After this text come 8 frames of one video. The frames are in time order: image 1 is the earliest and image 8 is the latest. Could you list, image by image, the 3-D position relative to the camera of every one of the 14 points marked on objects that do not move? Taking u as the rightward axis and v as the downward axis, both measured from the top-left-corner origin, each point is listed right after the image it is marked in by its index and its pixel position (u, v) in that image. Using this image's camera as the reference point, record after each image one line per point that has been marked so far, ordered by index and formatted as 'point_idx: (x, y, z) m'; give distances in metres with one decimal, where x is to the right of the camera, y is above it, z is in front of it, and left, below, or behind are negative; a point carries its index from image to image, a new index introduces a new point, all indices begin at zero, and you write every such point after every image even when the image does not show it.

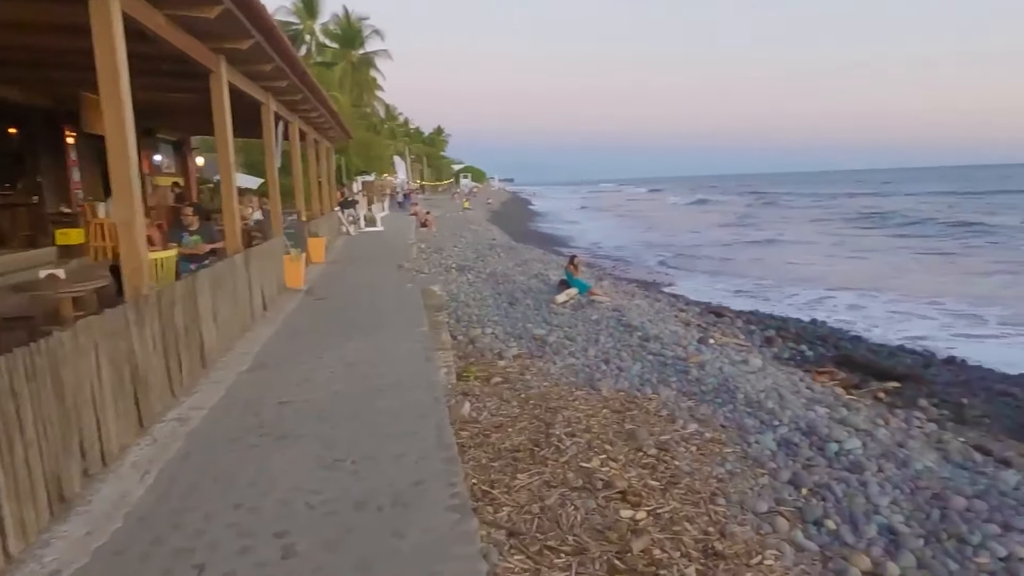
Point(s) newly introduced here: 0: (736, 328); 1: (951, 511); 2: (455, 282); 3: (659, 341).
0: (+3.7, -0.7, +11.1) m
1: (+2.8, -1.4, +4.2) m
2: (-1.1, +0.1, +12.6) m
3: (+1.9, -0.7, +8.8) m
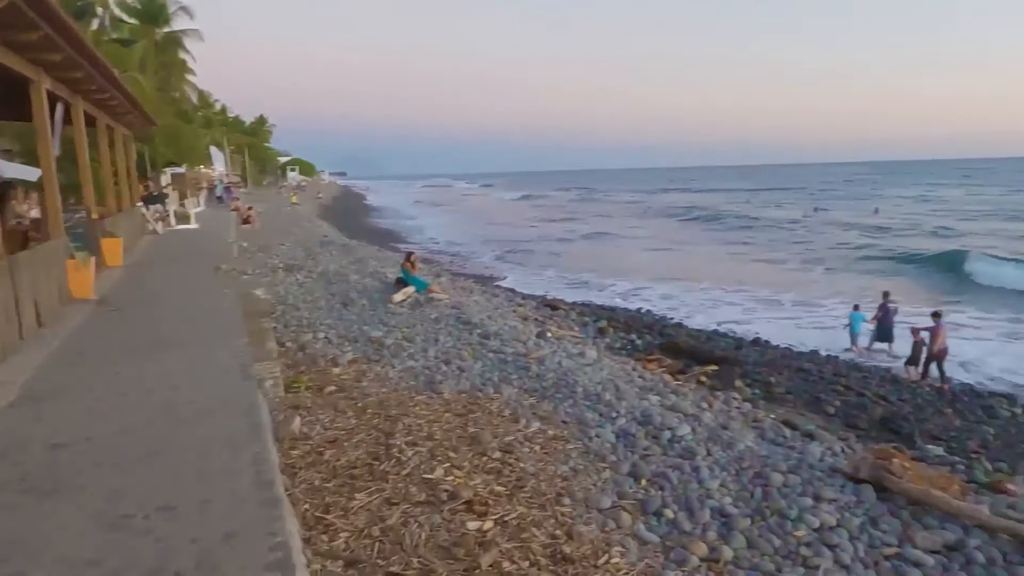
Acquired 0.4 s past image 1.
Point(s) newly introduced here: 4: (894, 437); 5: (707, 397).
0: (+1.0, -0.6, +11.5) m
1: (+1.8, -1.4, +4.6) m
2: (-4.0, +0.1, +11.8) m
3: (-0.2, -0.6, +8.8) m
4: (+3.7, -1.4, +6.4) m
5: (+2.1, -1.2, +7.1) m
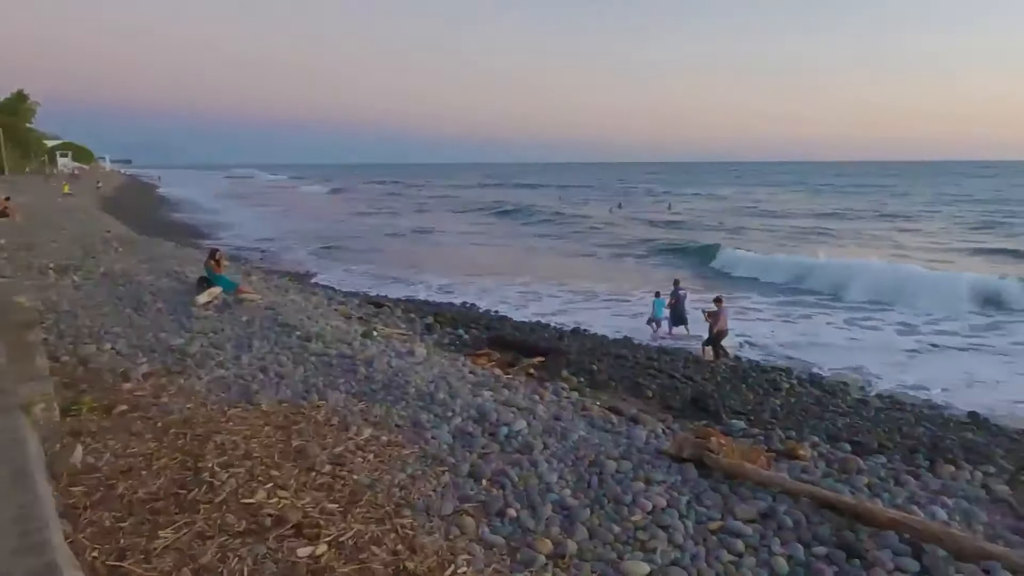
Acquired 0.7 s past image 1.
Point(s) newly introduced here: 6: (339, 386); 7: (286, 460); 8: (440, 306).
0: (-1.9, -0.5, +11.2) m
1: (+0.7, -1.3, +4.7) m
2: (-6.9, 0.0, +10.1) m
3: (-2.4, -0.6, +8.2) m
4: (+2.0, -1.3, +7.0) m
5: (+0.3, -1.1, +7.2) m
6: (-1.7, -1.0, +6.5) m
7: (-1.7, -1.3, +4.9) m
8: (-1.4, -0.4, +13.3) m
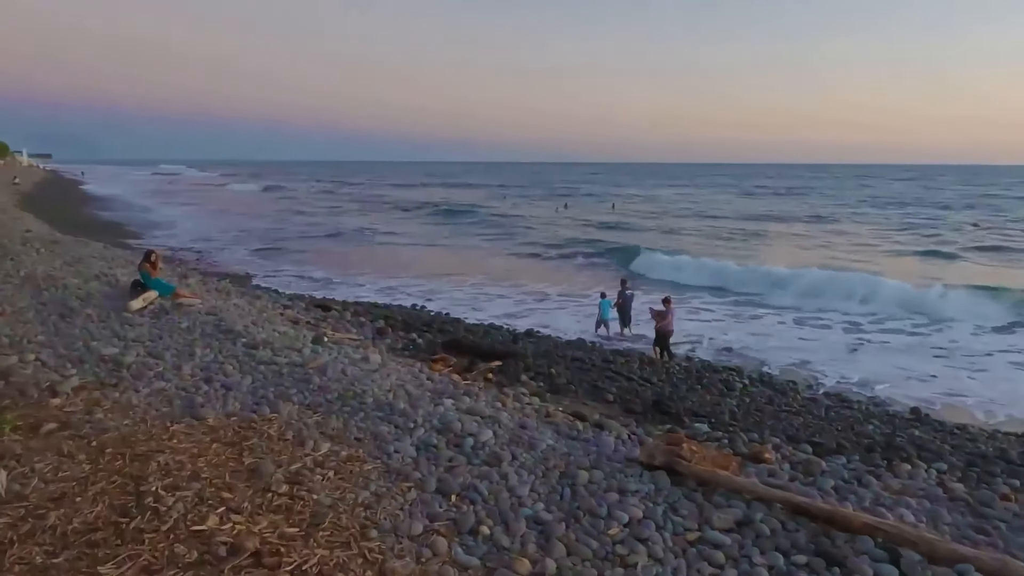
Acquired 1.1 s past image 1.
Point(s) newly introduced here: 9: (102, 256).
0: (-2.7, -0.6, +10.8) m
1: (+0.5, -1.4, +4.6) m
2: (-7.5, -0.1, +9.3) m
3: (-2.9, -0.7, +7.8) m
4: (+1.6, -1.4, +6.9) m
5: (-0.1, -1.1, +7.0) m
6: (-2.1, -1.0, +6.2) m
7: (-1.9, -1.3, +4.6) m
8: (-2.4, -0.4, +13.0) m
9: (-8.8, +0.7, +14.3) m
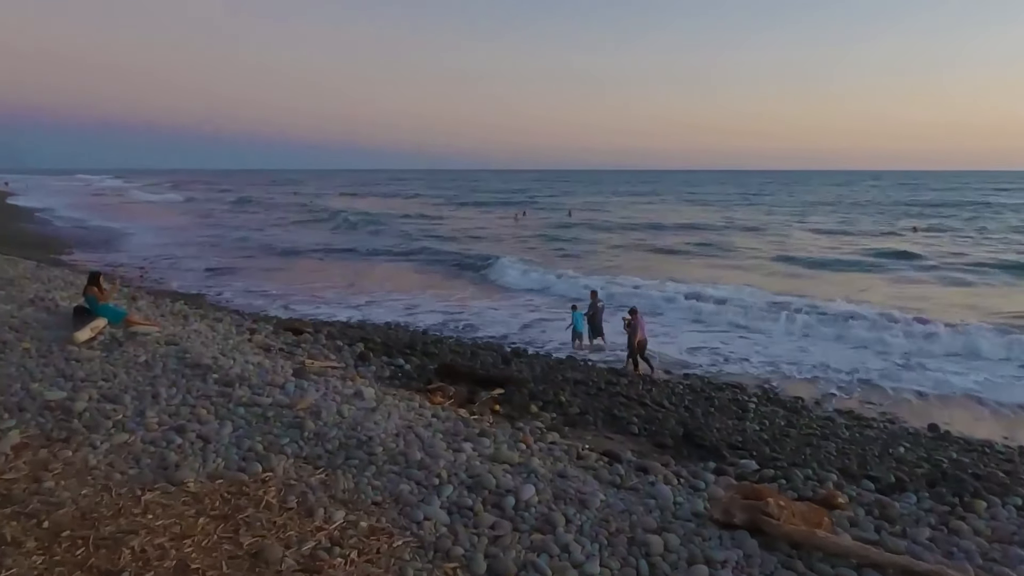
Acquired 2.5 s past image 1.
0: (-2.8, -0.9, +9.8) m
1: (+0.8, -1.6, +3.9) m
2: (-7.5, -0.5, +7.9) m
3: (-2.7, -1.0, +6.8) m
4: (+1.8, -1.5, +6.3) m
5: (+0.1, -1.4, +6.2) m
6: (-1.8, -1.3, +5.3) m
7: (-1.5, -1.5, +3.6) m
8: (-2.7, -0.7, +12.0) m
9: (-9.1, +0.2, +12.8) m
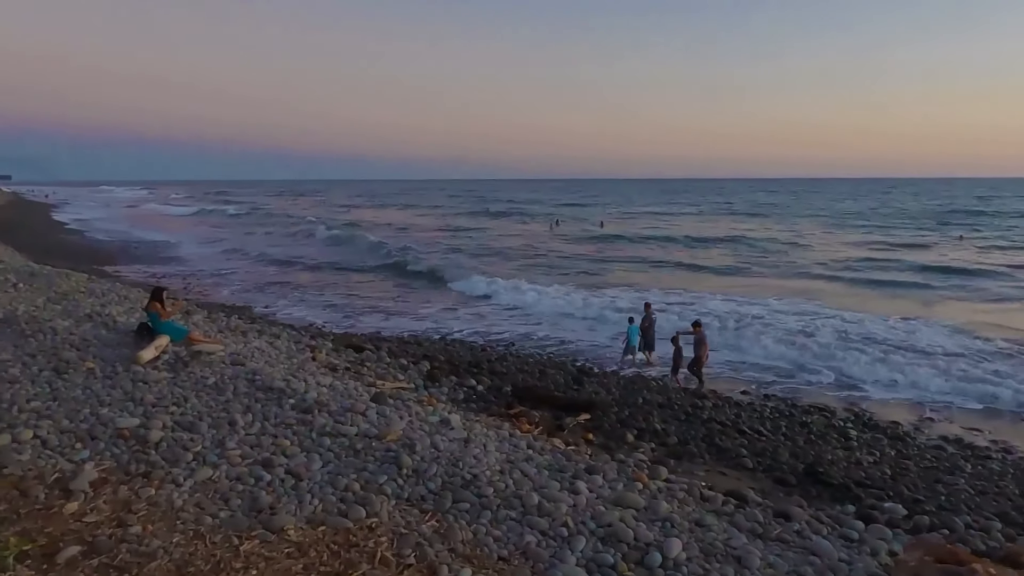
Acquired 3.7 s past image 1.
0: (-1.7, -1.1, +9.3) m
1: (+1.7, -1.7, +3.2) m
2: (-6.5, -0.7, +7.6) m
3: (-1.8, -1.1, +6.4) m
4: (+2.7, -1.7, +5.6) m
5: (+1.0, -1.5, +5.6) m
6: (-0.9, -1.4, +4.7) m
7: (-0.7, -1.7, +3.1) m
8: (-1.5, -1.0, +11.5) m
9: (-8.0, -0.1, +12.6) m
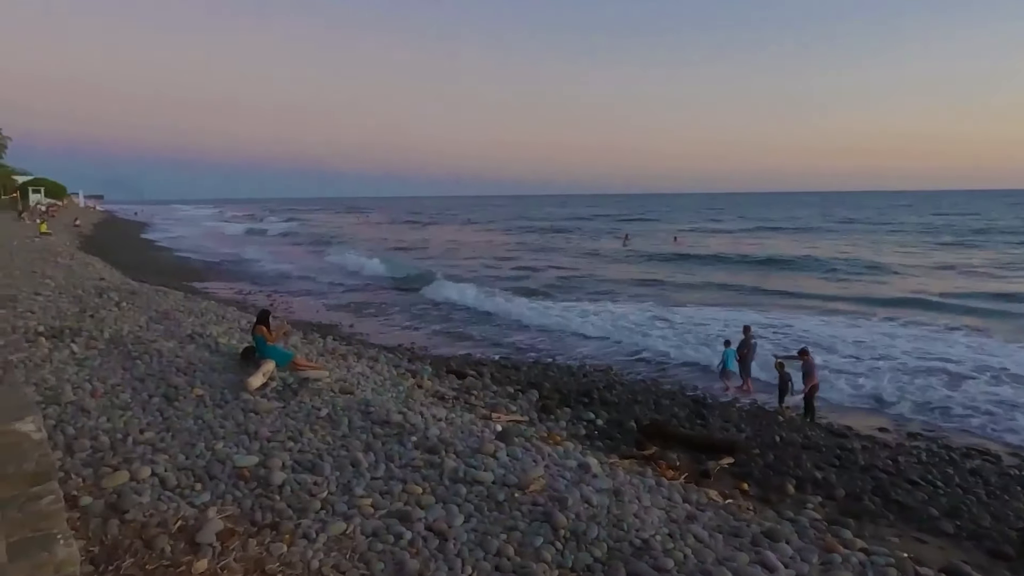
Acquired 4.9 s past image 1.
0: (-0.2, -1.4, +8.7) m
1: (+2.6, -1.9, +2.4) m
2: (-5.1, -0.9, +7.5) m
3: (-0.5, -1.4, +5.8) m
4: (+3.9, -2.0, +4.6) m
5: (+2.1, -1.8, +4.8) m
6: (+0.2, -1.6, +4.1) m
7: (+0.3, -1.9, +2.4) m
8: (+0.2, -1.4, +10.9) m
9: (-6.1, -0.4, +12.6) m
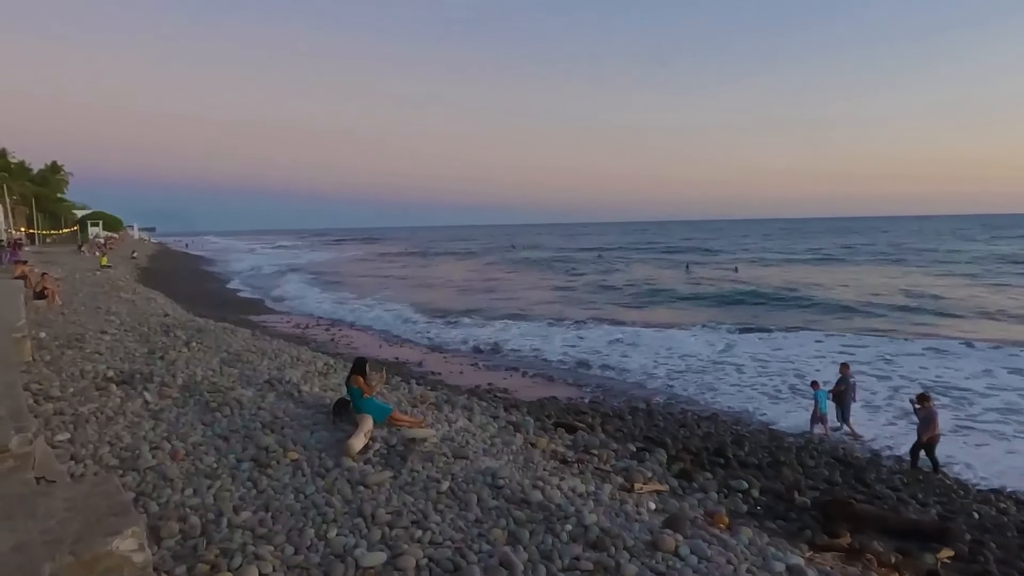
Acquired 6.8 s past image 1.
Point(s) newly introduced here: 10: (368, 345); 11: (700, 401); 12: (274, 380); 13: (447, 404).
0: (+1.2, -1.9, +7.5) m
1: (+3.7, -2.1, +1.0) m
2: (-3.7, -1.4, +6.6) m
3: (+0.7, -1.8, +4.6) m
4: (+5.1, -2.3, +3.2) m
5: (+3.4, -2.1, +3.4) m
6: (+1.4, -1.9, +2.9) m
7: (+1.4, -2.1, +1.2) m
8: (+1.8, -1.9, +9.7) m
9: (-4.4, -1.1, +11.7) m
10: (-3.7, -1.5, +17.8) m
11: (+4.3, -2.0, +14.1) m
12: (-3.3, -1.3, +9.3) m
13: (-0.9, -1.6, +9.3) m
